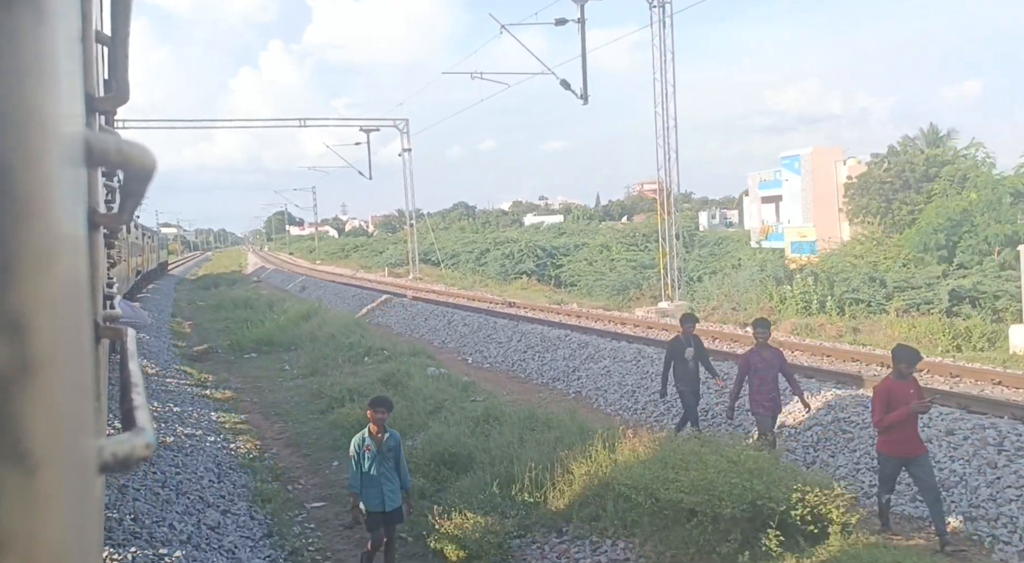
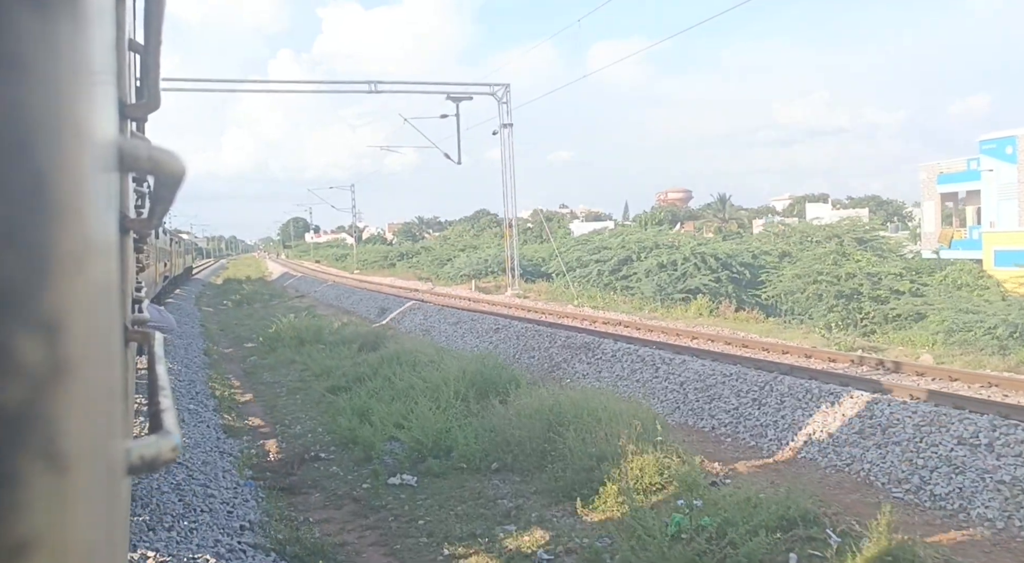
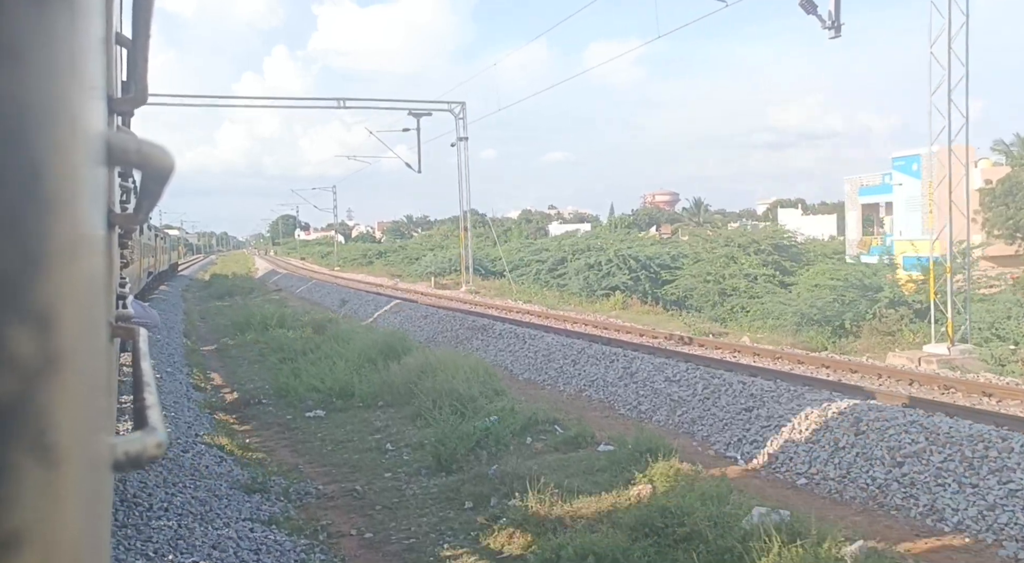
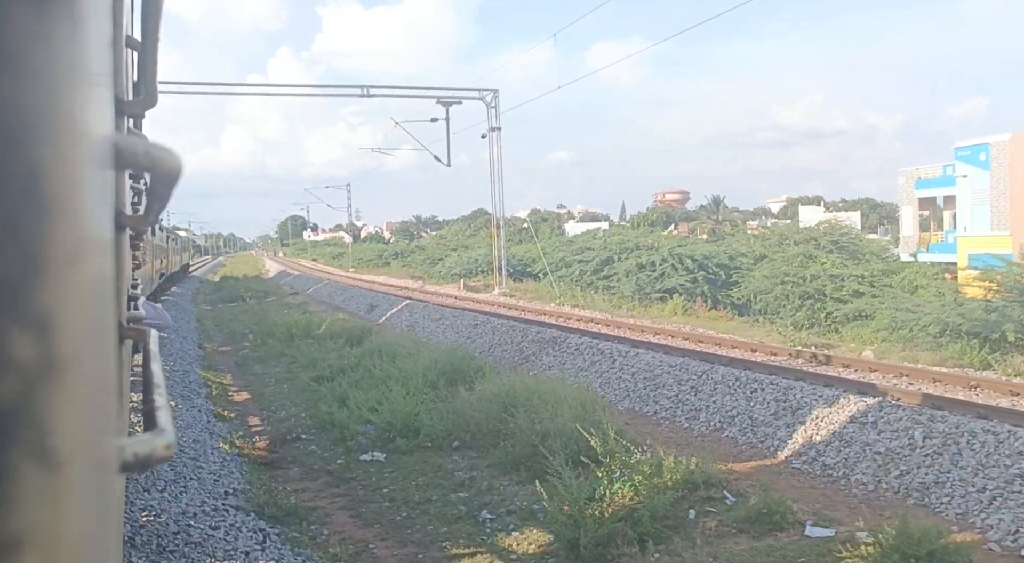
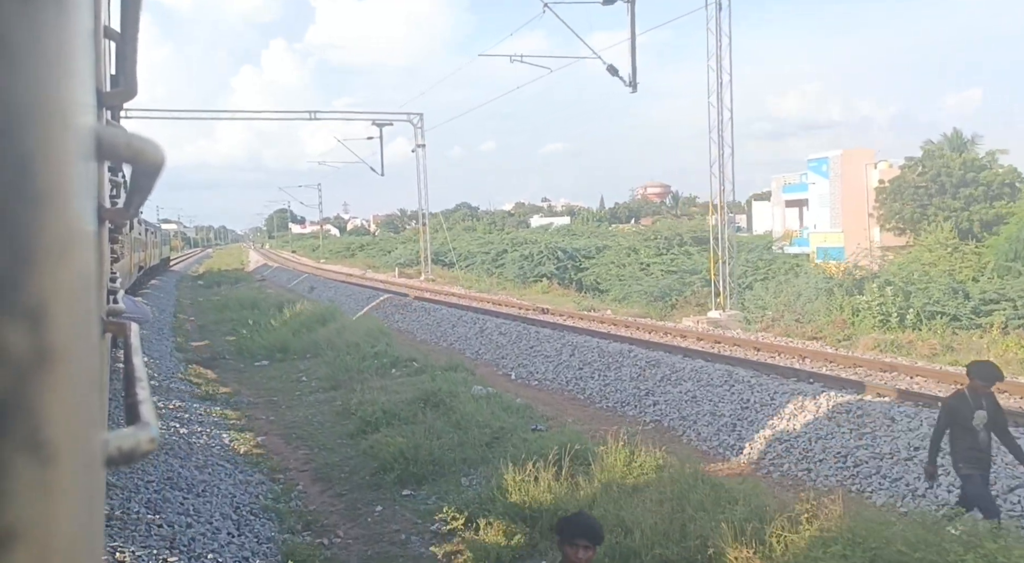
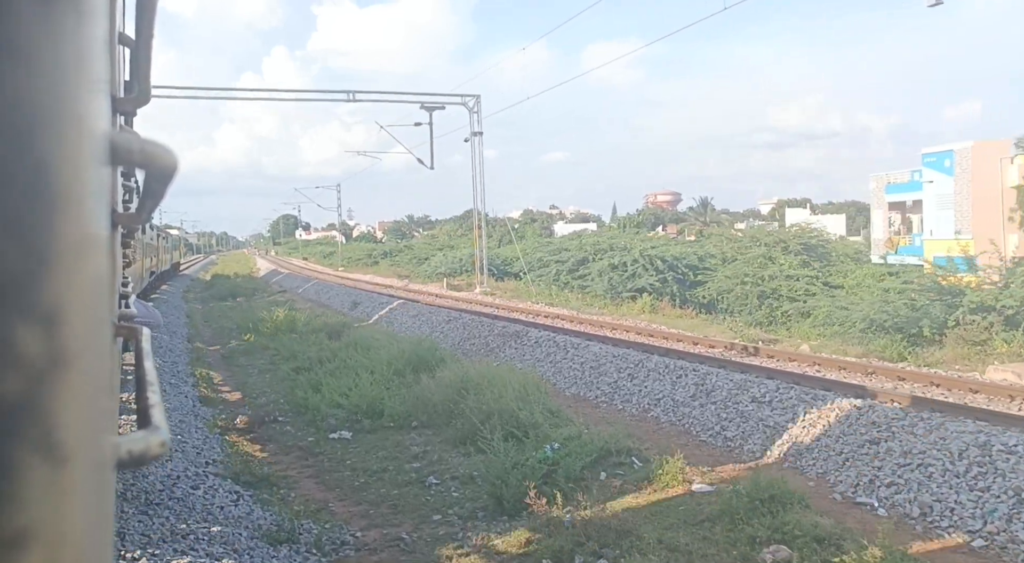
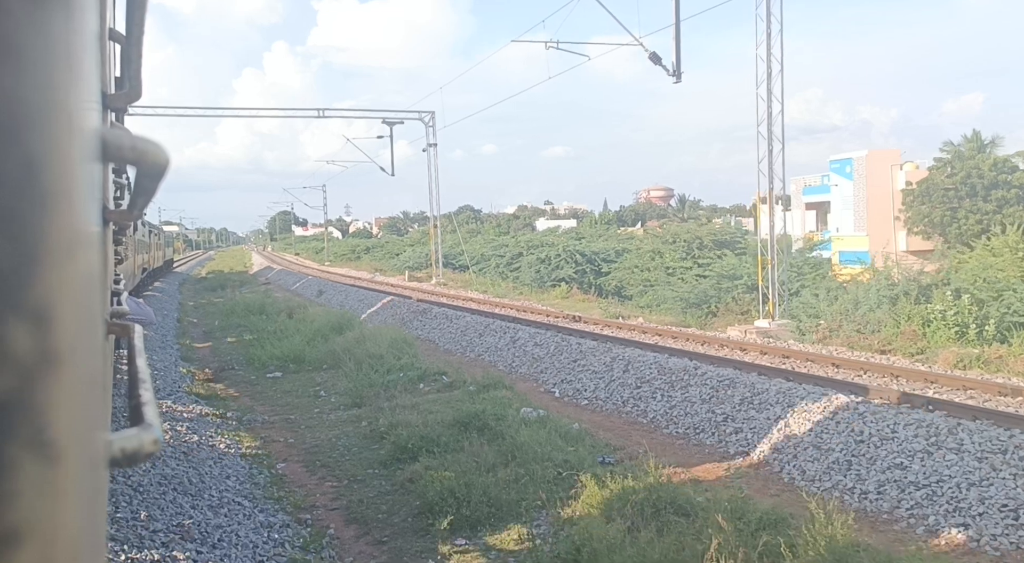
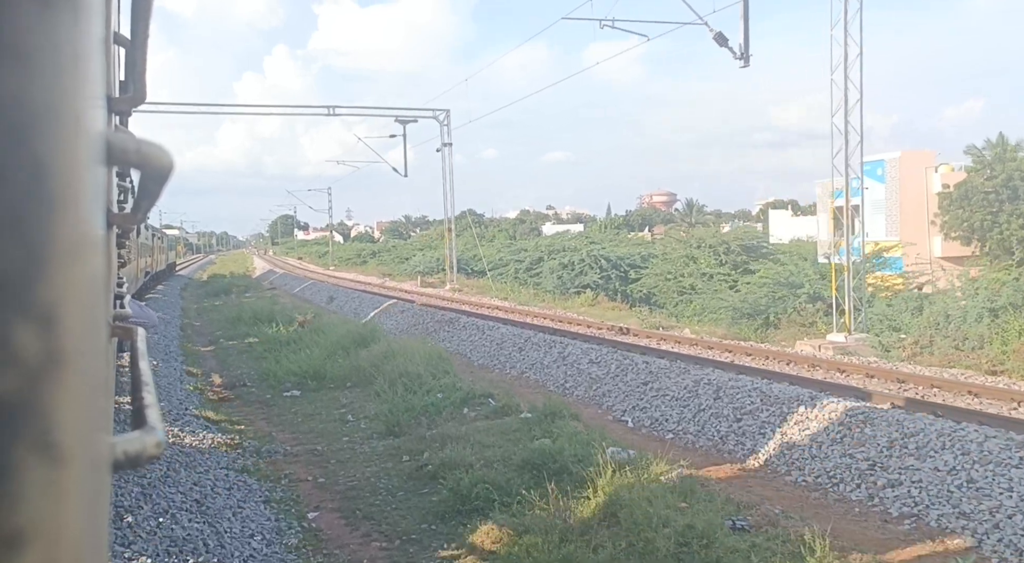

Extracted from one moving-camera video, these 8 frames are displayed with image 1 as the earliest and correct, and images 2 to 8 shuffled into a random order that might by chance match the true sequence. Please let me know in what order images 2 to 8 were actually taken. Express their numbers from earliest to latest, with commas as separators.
5, 7, 8, 3, 6, 4, 2
